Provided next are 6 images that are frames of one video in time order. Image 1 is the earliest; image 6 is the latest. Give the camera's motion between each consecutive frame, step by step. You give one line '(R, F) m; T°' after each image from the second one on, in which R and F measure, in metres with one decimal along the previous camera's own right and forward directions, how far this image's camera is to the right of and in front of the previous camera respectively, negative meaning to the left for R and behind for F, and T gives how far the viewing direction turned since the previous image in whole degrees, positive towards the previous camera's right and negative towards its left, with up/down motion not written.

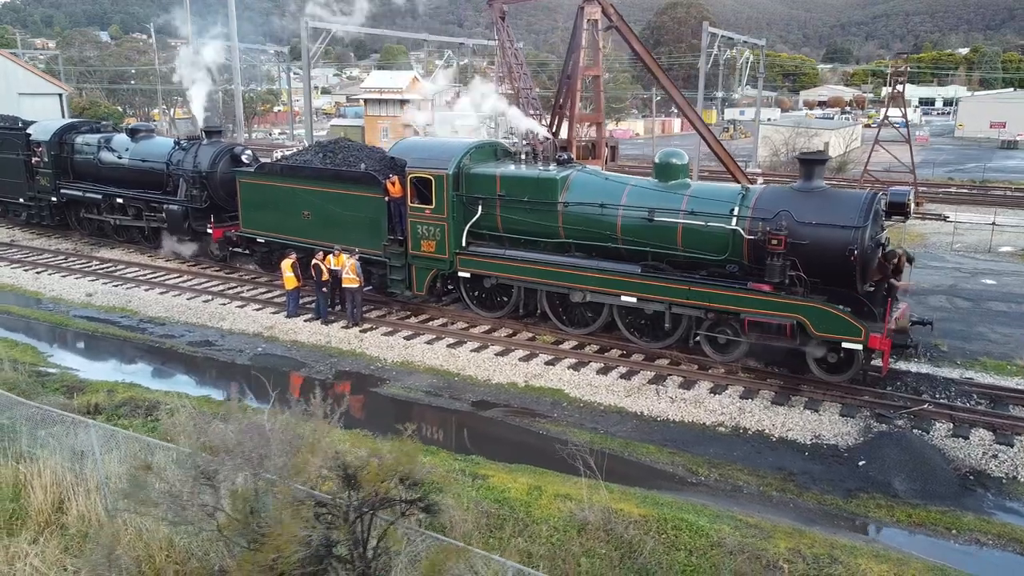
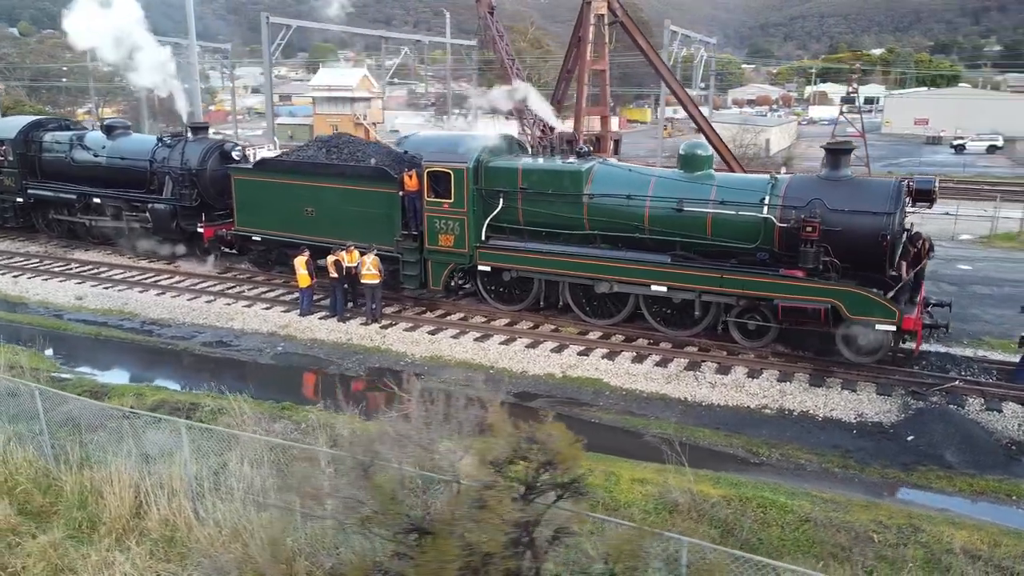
(-1.4, 0.0) m; +5°
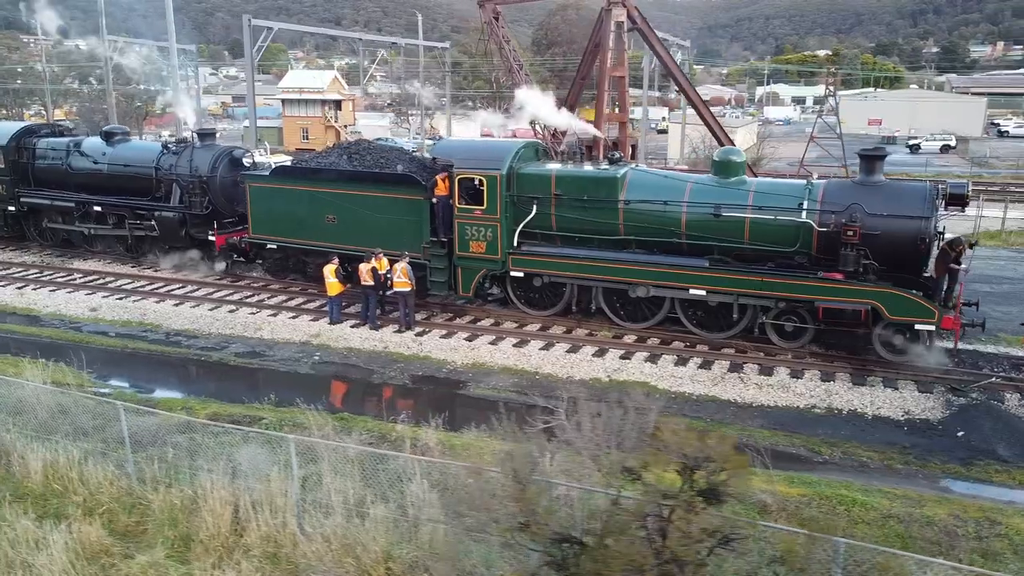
(-1.3, -0.1) m; +3°
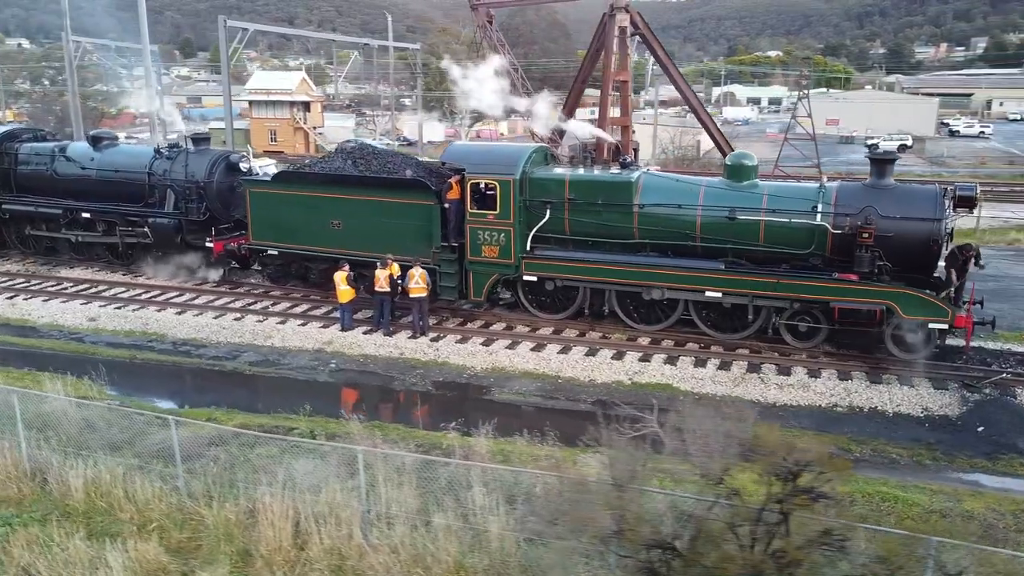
(-0.9, 0.0) m; +3°
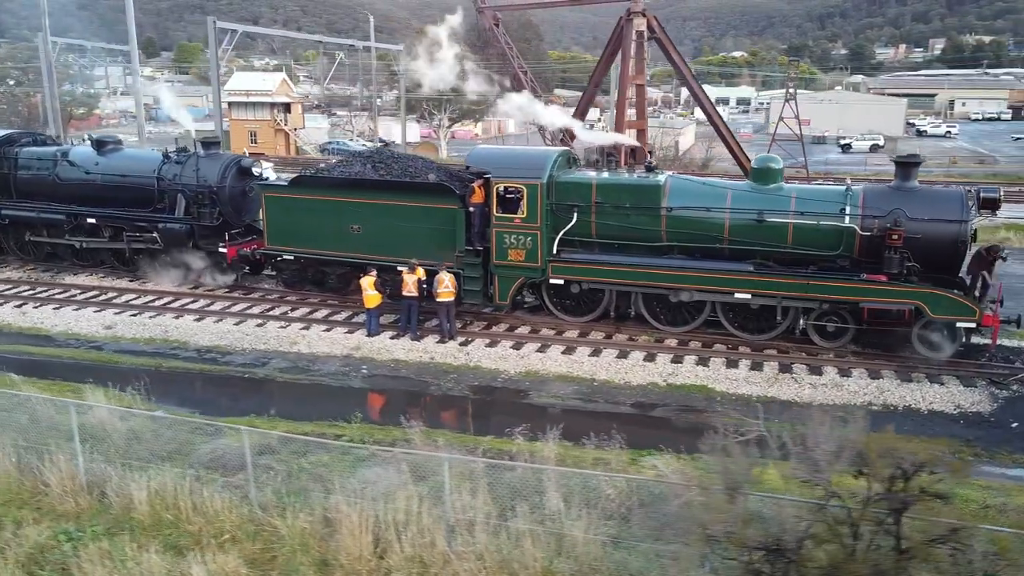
(-1.0, 0.0) m; +2°
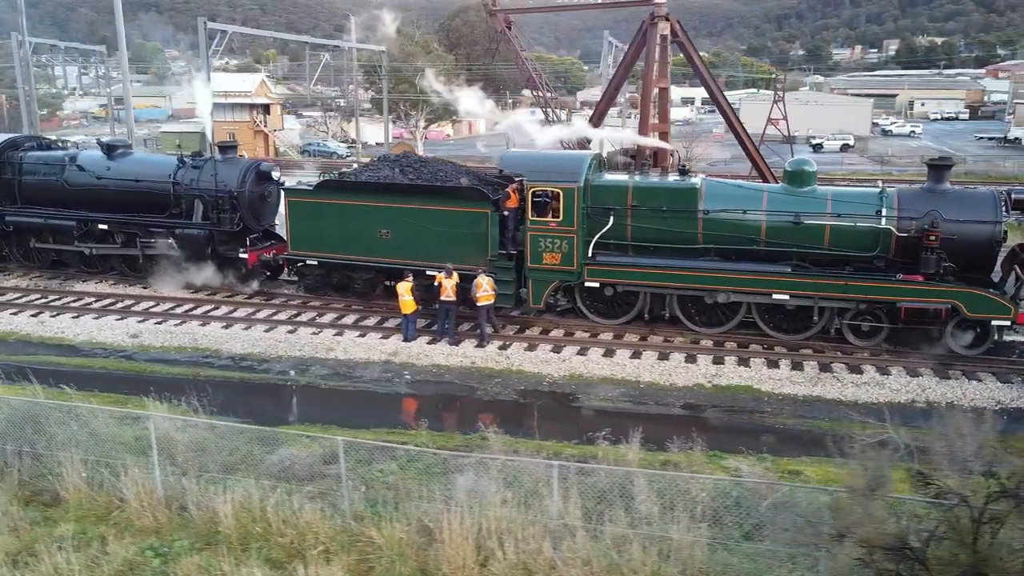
(-1.2, 0.0) m; +3°
